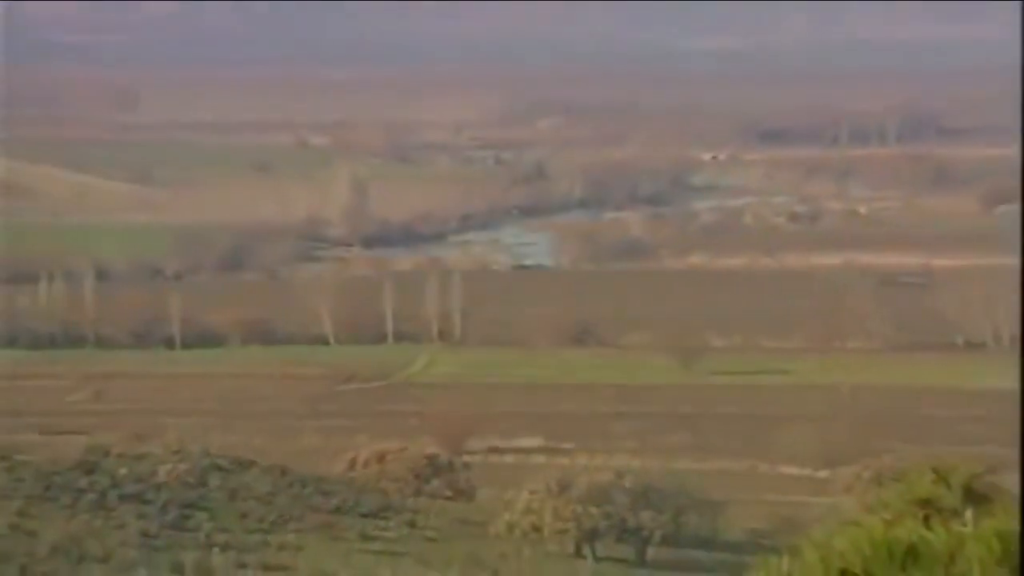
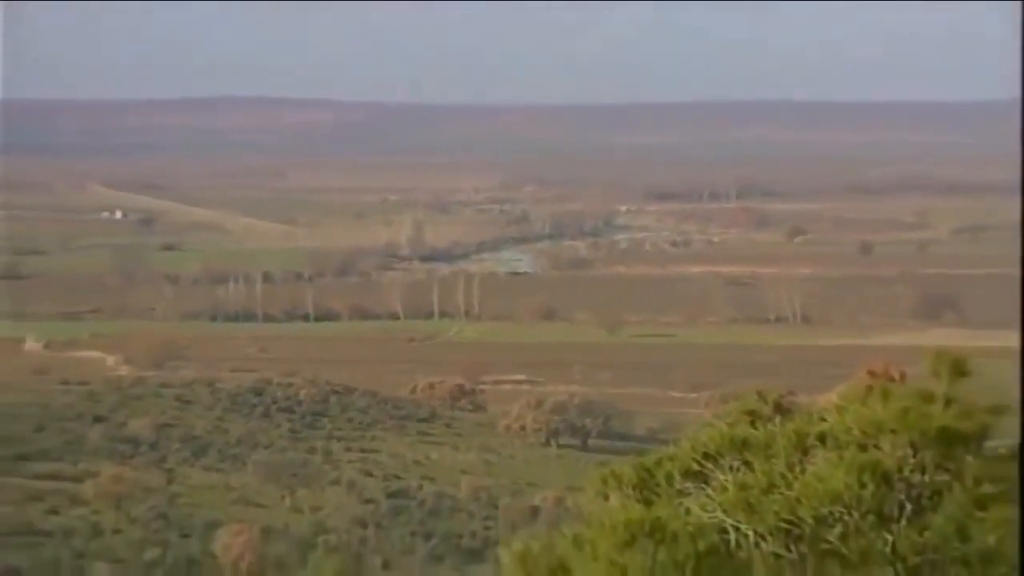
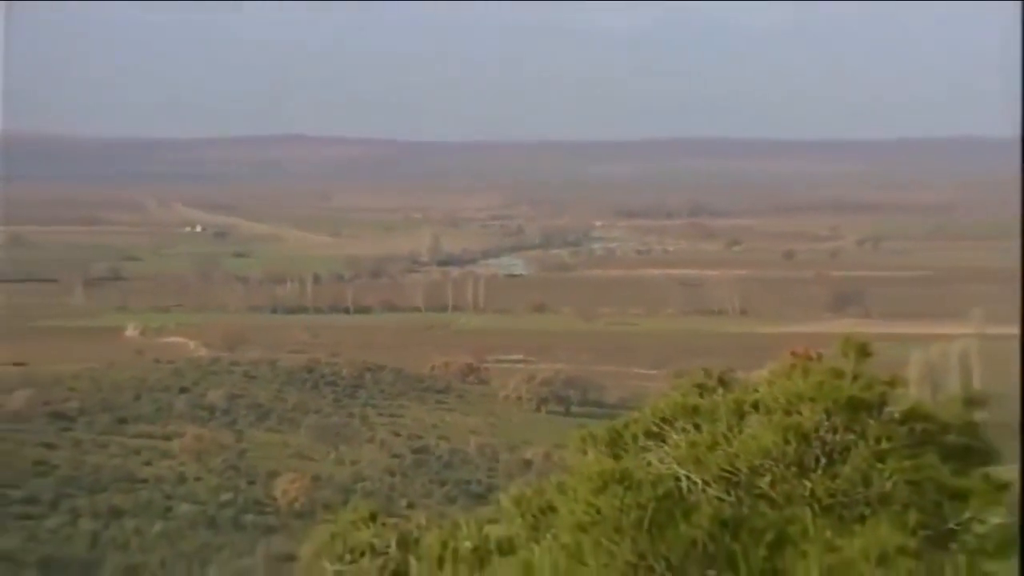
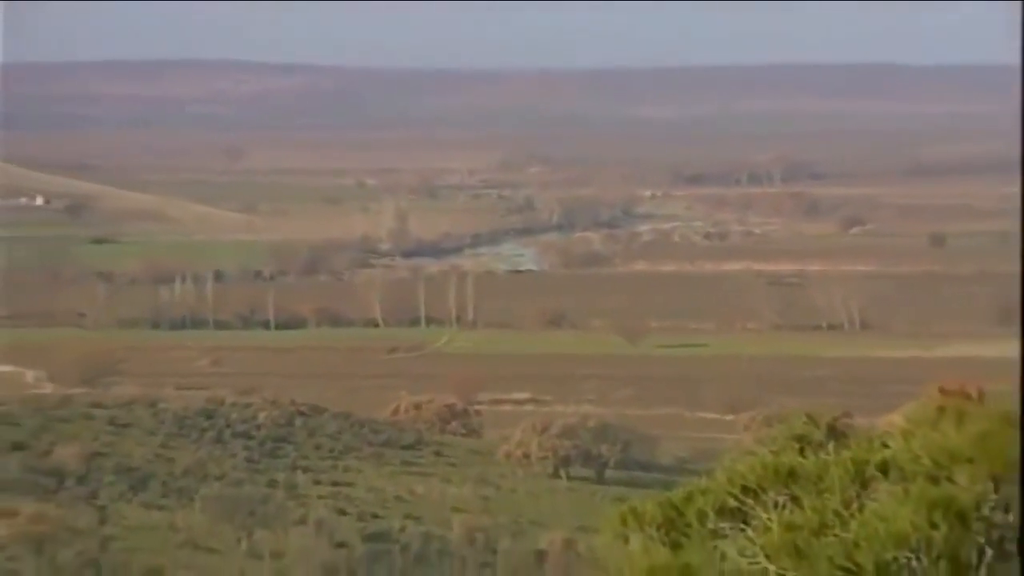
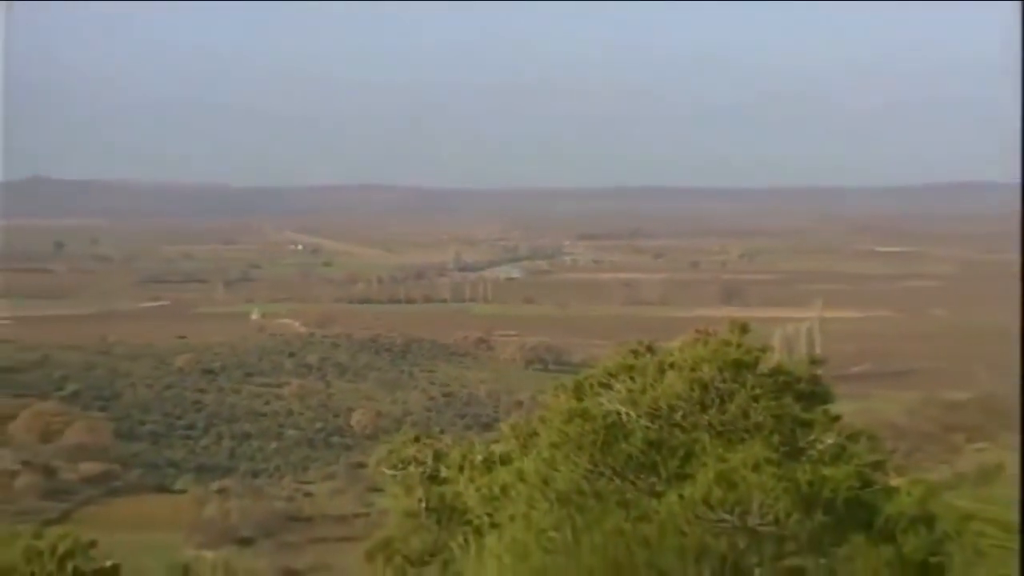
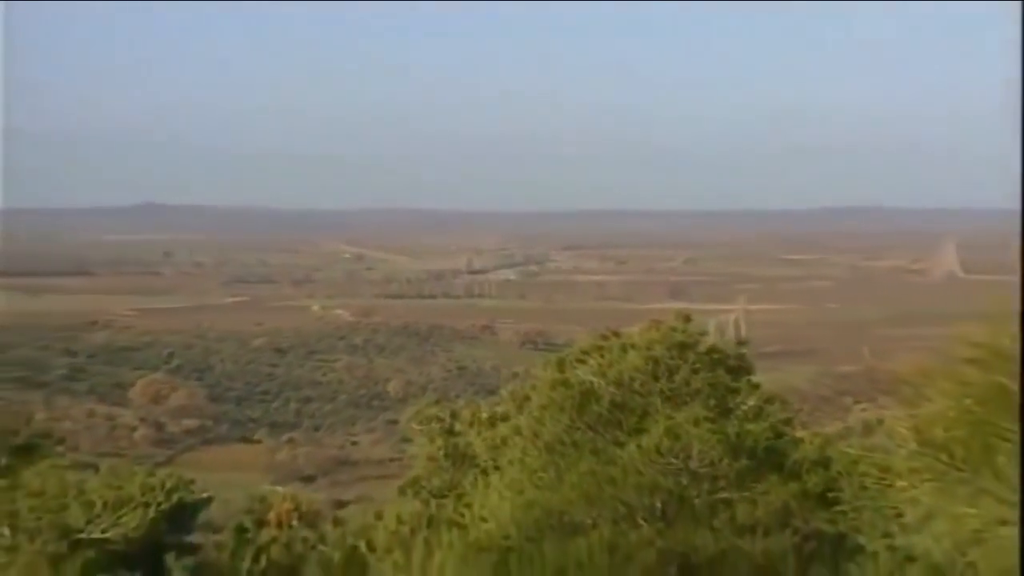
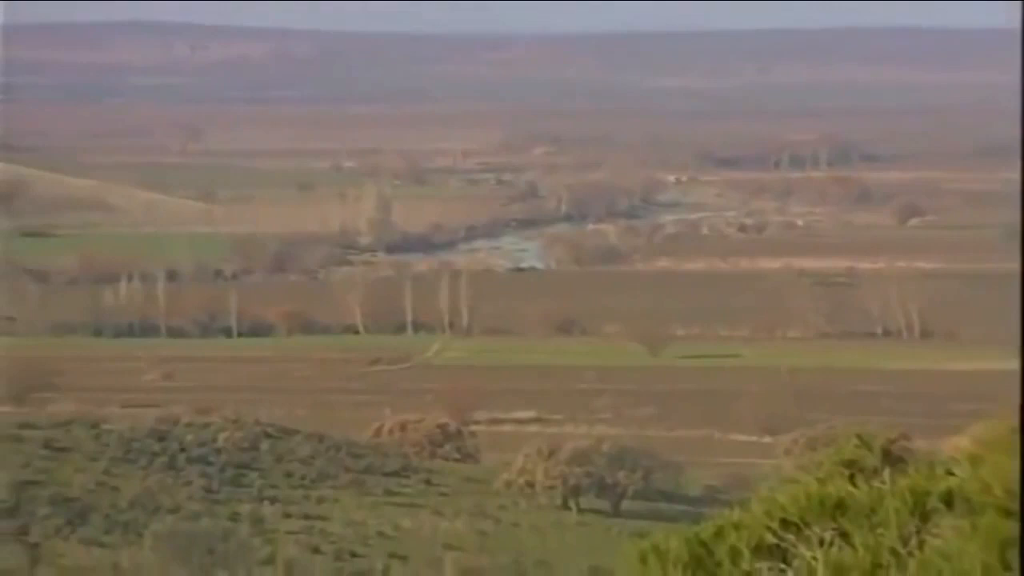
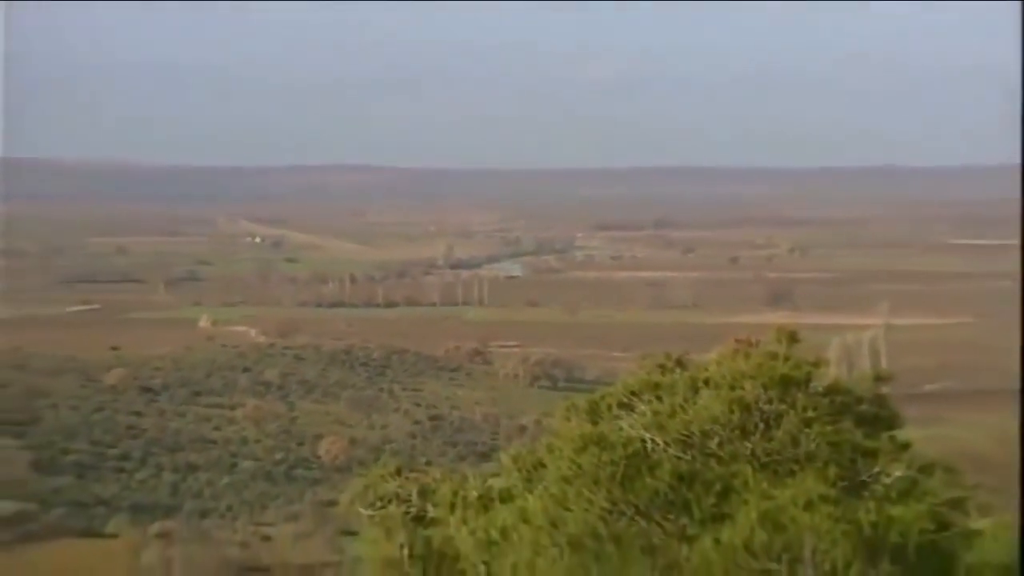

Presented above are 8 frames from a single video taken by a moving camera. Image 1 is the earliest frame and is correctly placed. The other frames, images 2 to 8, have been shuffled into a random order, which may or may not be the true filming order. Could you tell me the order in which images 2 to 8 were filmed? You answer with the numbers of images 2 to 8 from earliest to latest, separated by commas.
7, 4, 2, 3, 8, 5, 6
